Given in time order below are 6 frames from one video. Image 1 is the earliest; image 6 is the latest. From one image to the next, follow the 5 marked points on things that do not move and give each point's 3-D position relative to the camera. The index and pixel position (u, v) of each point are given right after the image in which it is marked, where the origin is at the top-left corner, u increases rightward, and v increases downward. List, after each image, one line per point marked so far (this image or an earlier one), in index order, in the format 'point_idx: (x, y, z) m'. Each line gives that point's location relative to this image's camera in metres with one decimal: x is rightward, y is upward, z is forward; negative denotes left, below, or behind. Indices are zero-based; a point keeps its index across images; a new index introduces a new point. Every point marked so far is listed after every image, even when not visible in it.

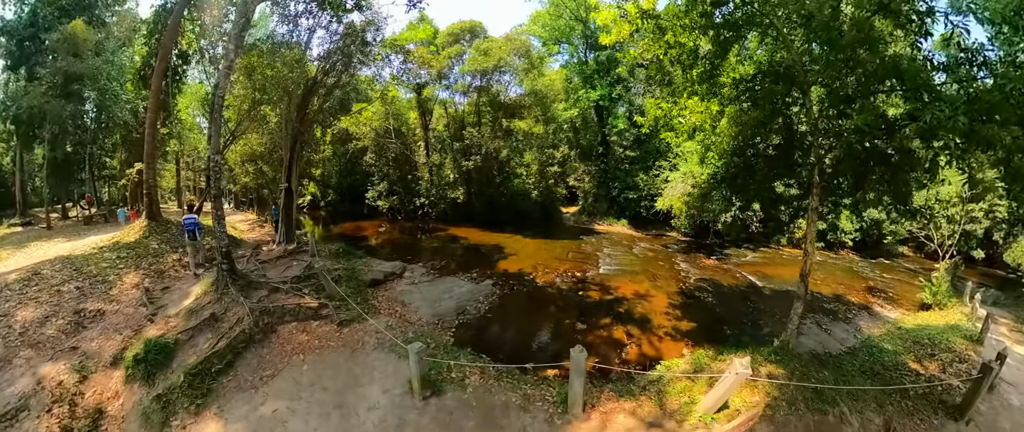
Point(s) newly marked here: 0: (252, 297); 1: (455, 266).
0: (-5.2, -1.6, +8.5) m
1: (-1.7, -1.6, +13.1) m
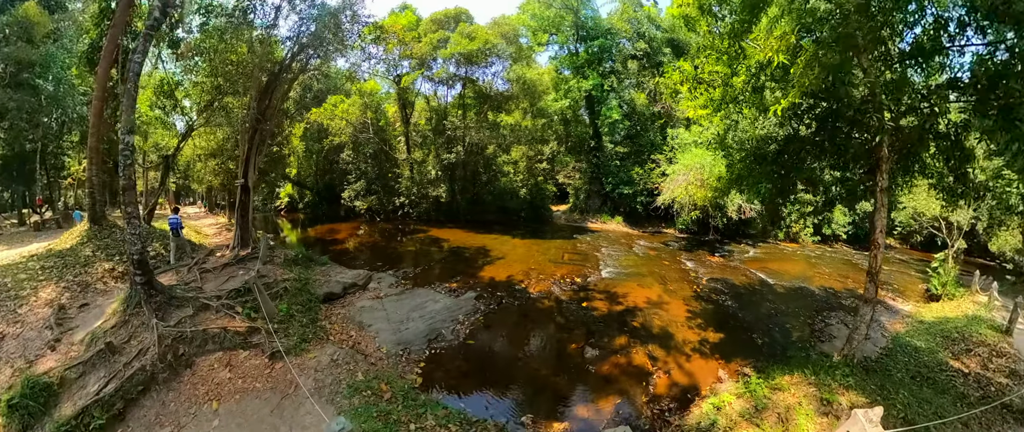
0: (-5.4, -1.6, +6.7) m
1: (-2.0, -1.5, +11.4) m
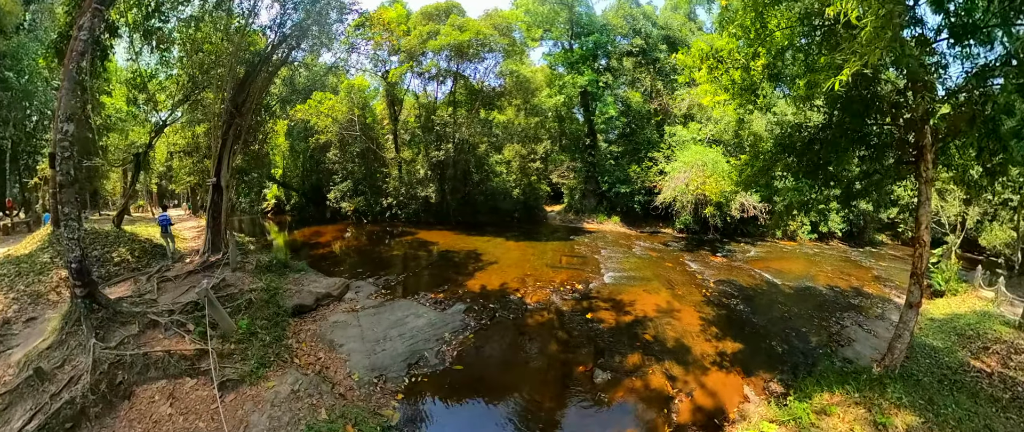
0: (-5.5, -1.6, +5.8) m
1: (-2.1, -1.6, +10.6) m
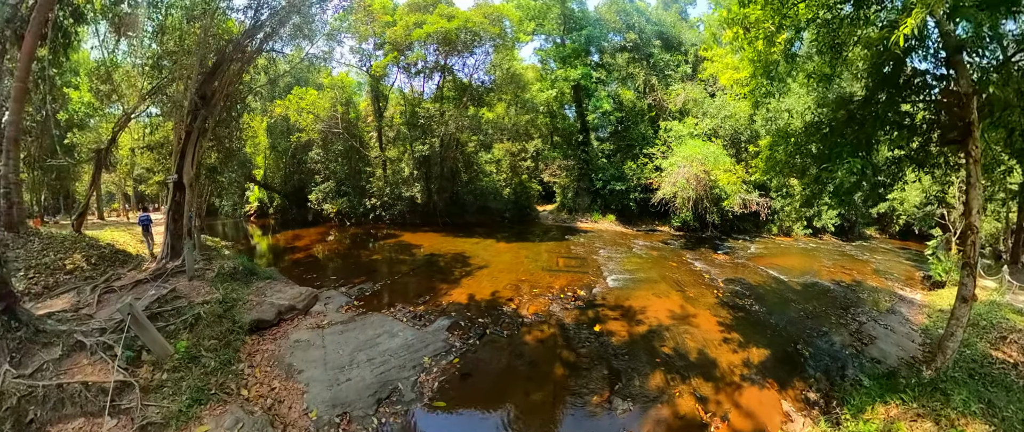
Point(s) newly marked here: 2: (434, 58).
0: (-5.5, -1.7, +4.9) m
1: (-2.3, -1.6, +9.8) m
2: (-3.5, +7.3, +19.9) m
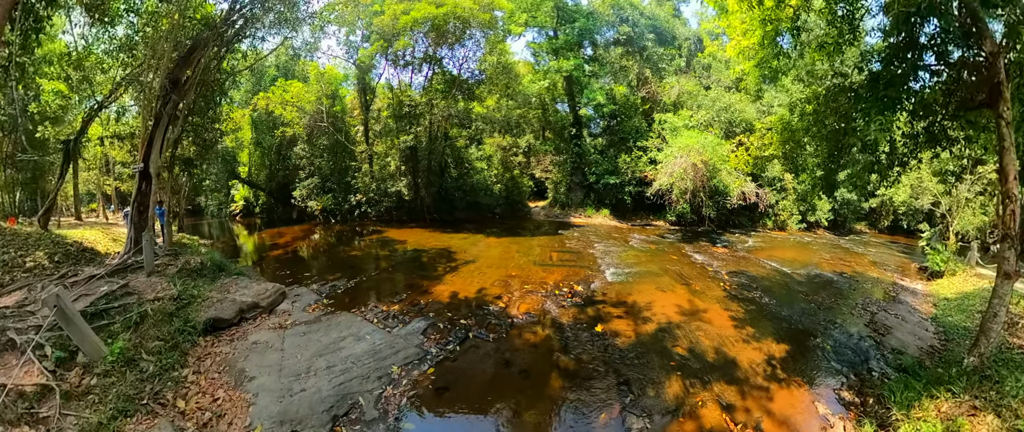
0: (-5.6, -1.6, +4.2) m
1: (-2.5, -1.4, +9.1) m
2: (-4.0, +7.5, +19.2) m
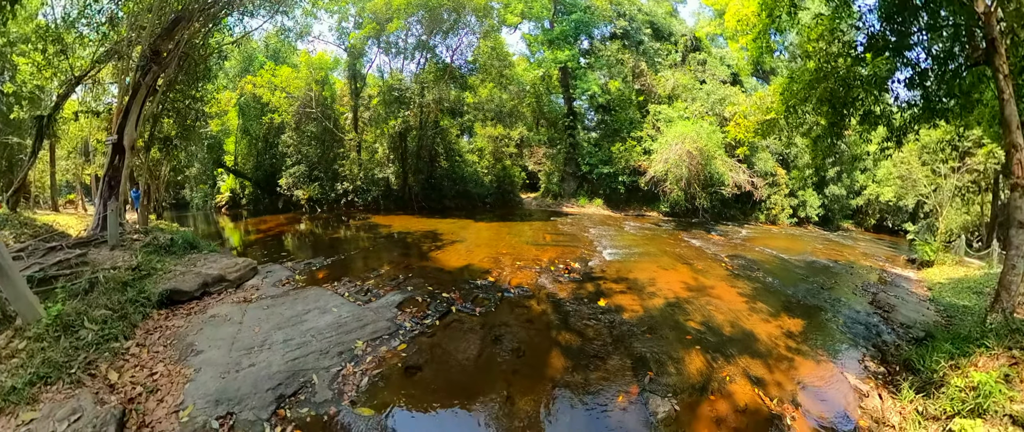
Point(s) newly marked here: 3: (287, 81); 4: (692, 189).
0: (-5.7, -1.2, +3.7) m
1: (-2.7, -1.1, +8.7) m
2: (-4.3, +7.9, +18.6) m
3: (-10.4, +6.1, +19.7) m
4: (+7.5, +1.0, +18.0) m
